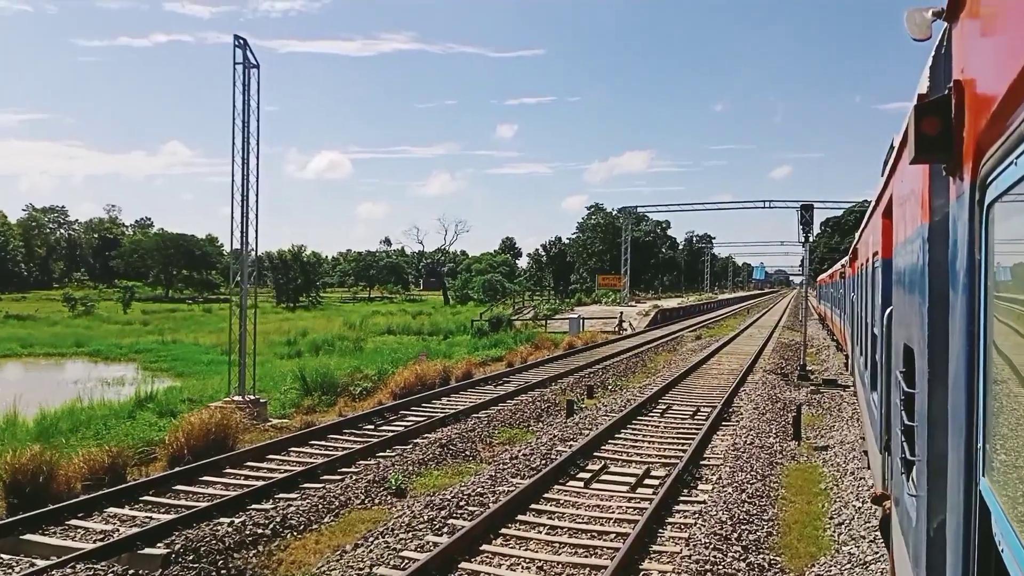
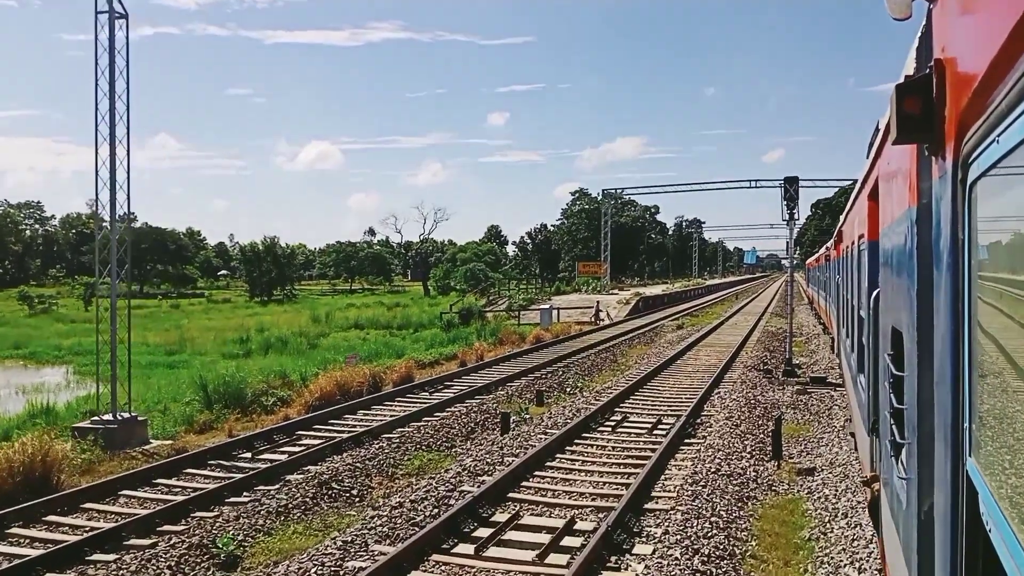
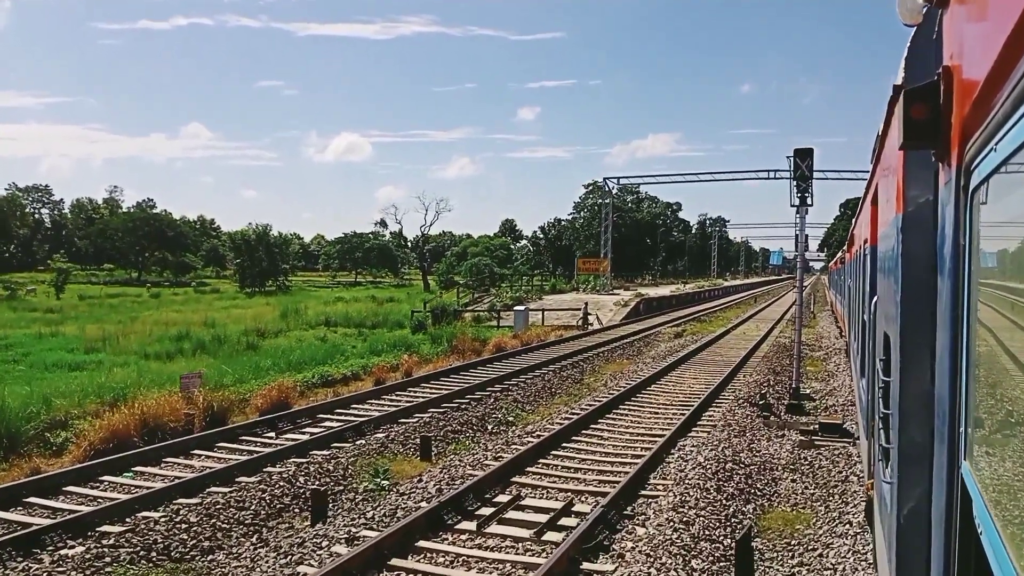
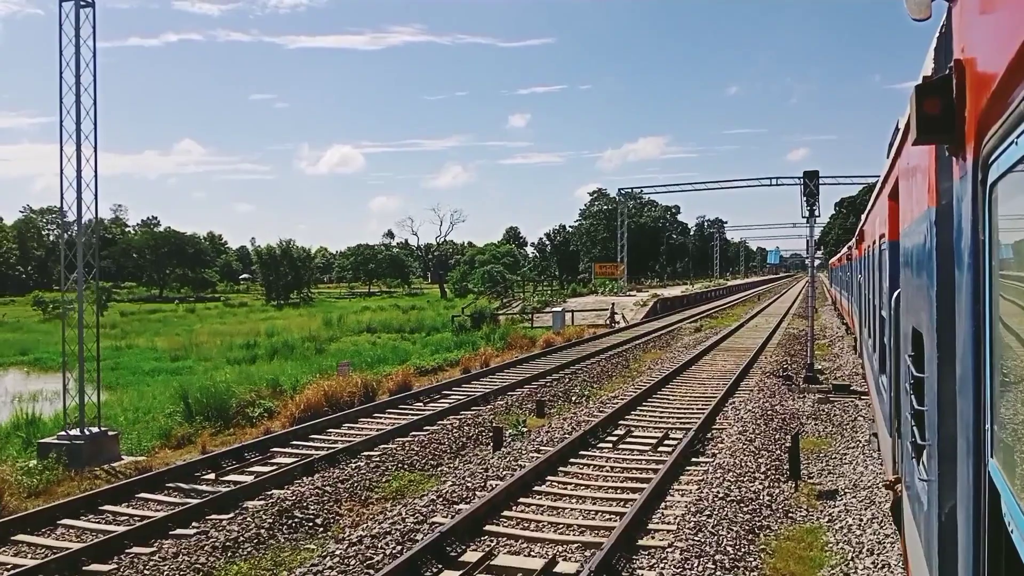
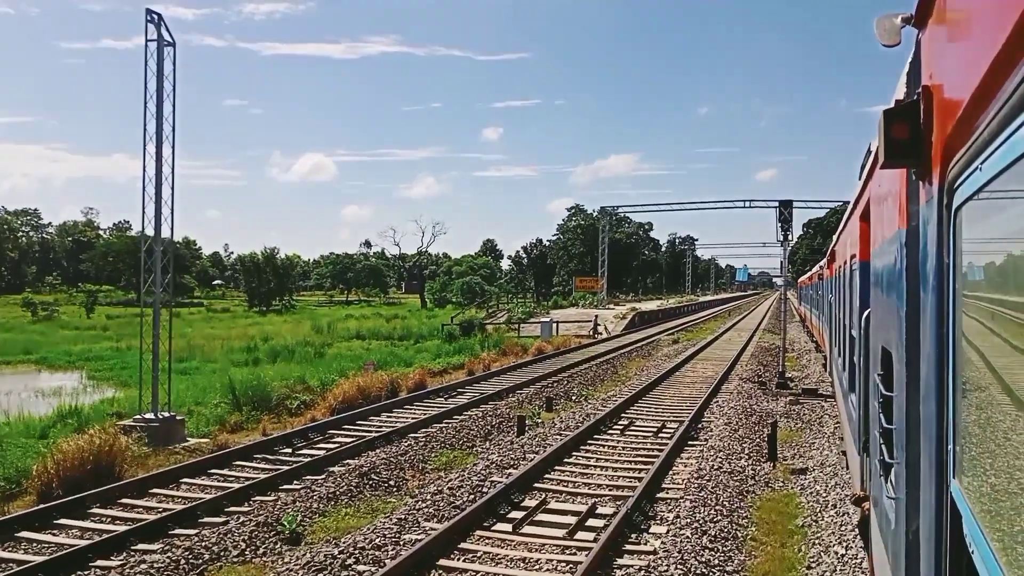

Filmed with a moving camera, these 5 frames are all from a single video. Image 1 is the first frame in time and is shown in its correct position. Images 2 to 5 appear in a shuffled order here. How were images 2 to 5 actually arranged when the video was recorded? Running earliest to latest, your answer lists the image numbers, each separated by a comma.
5, 2, 4, 3
